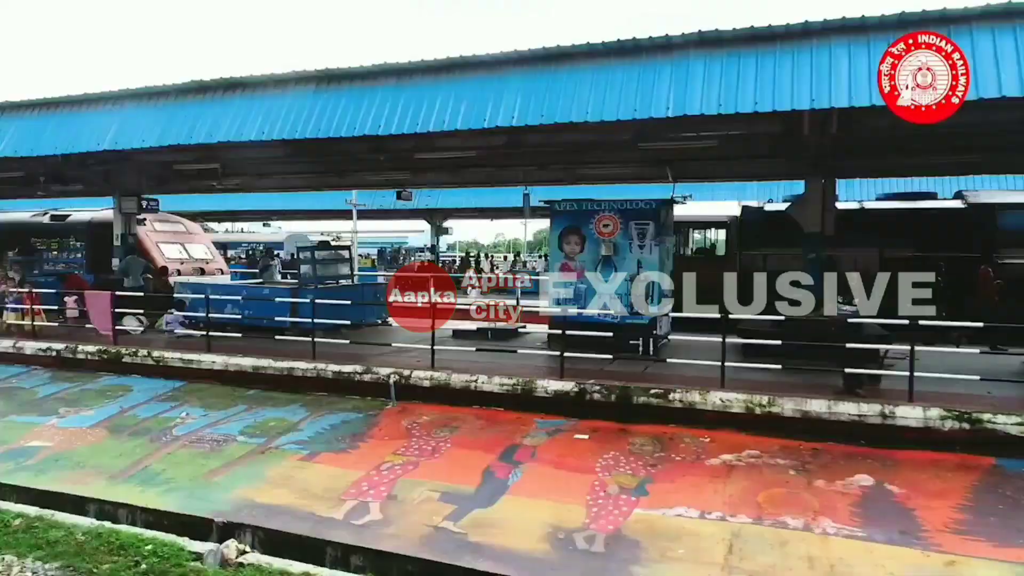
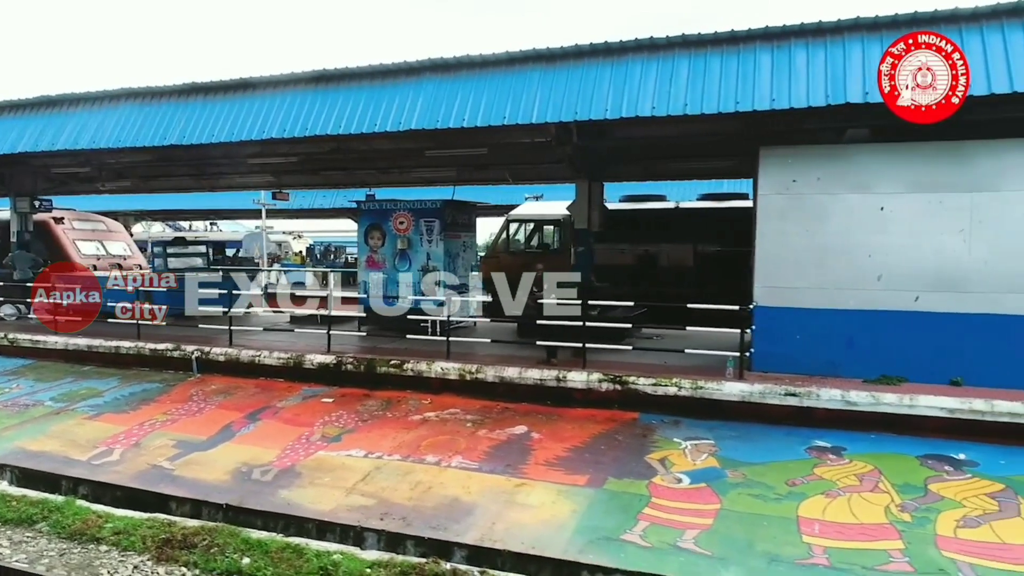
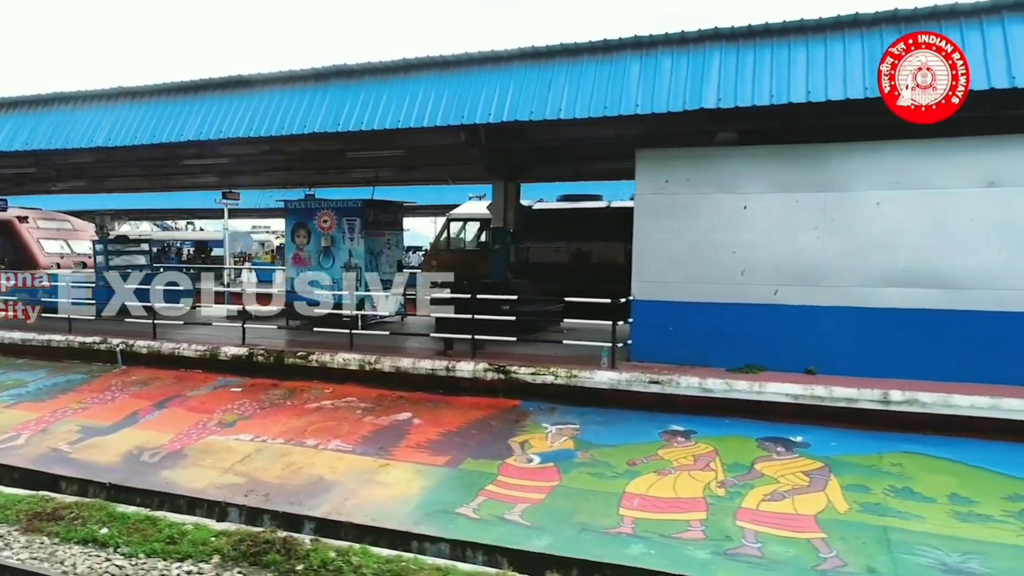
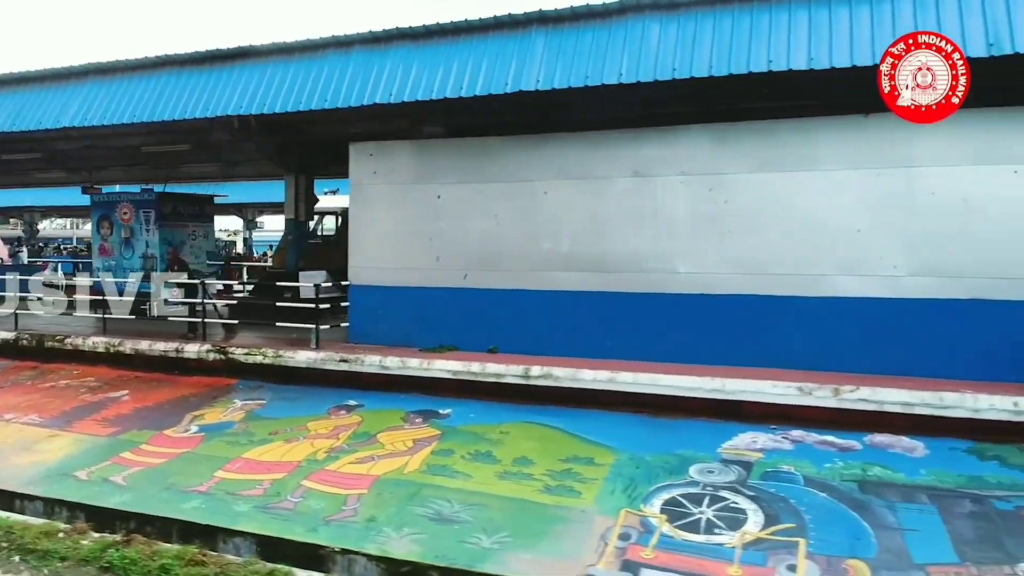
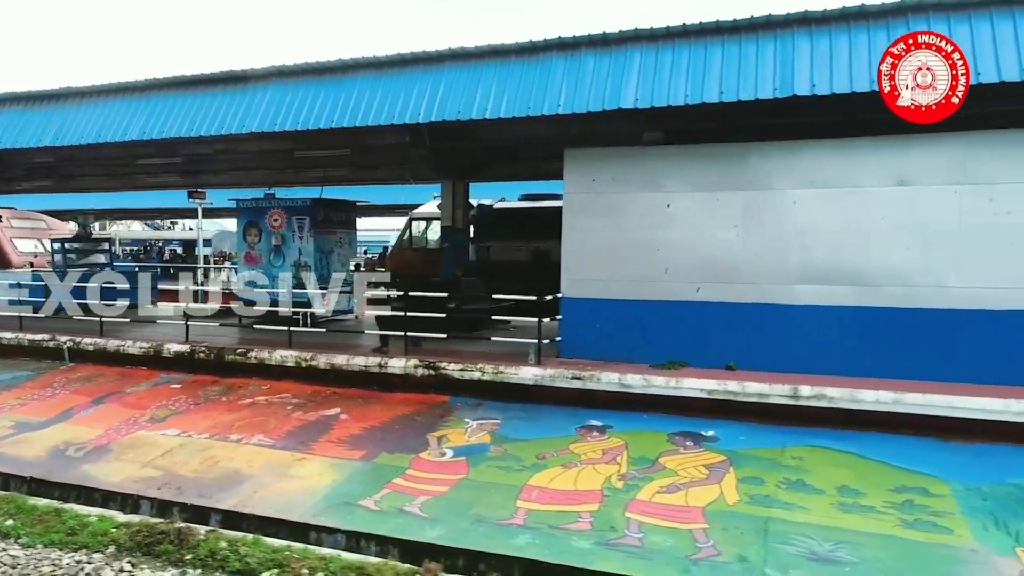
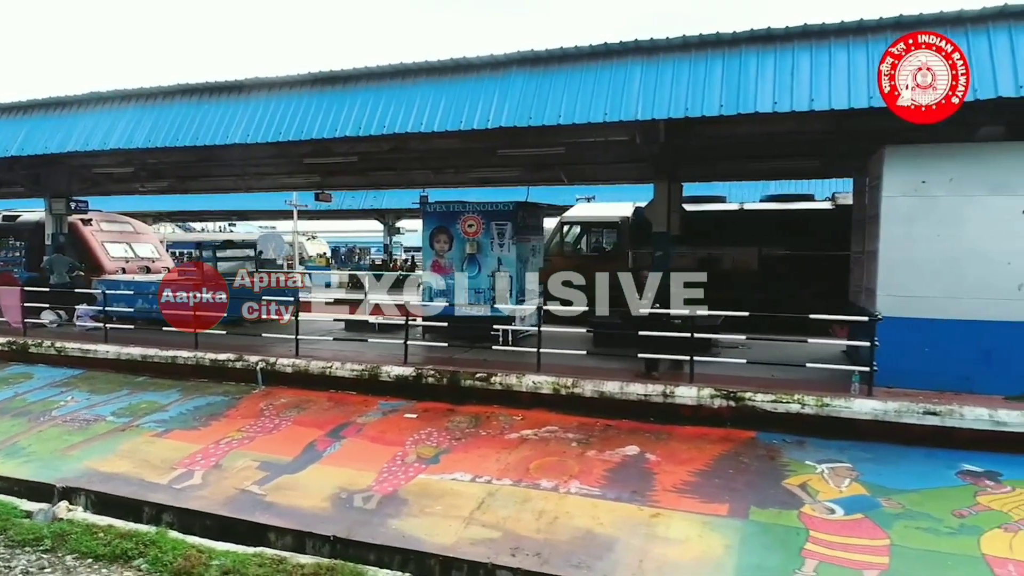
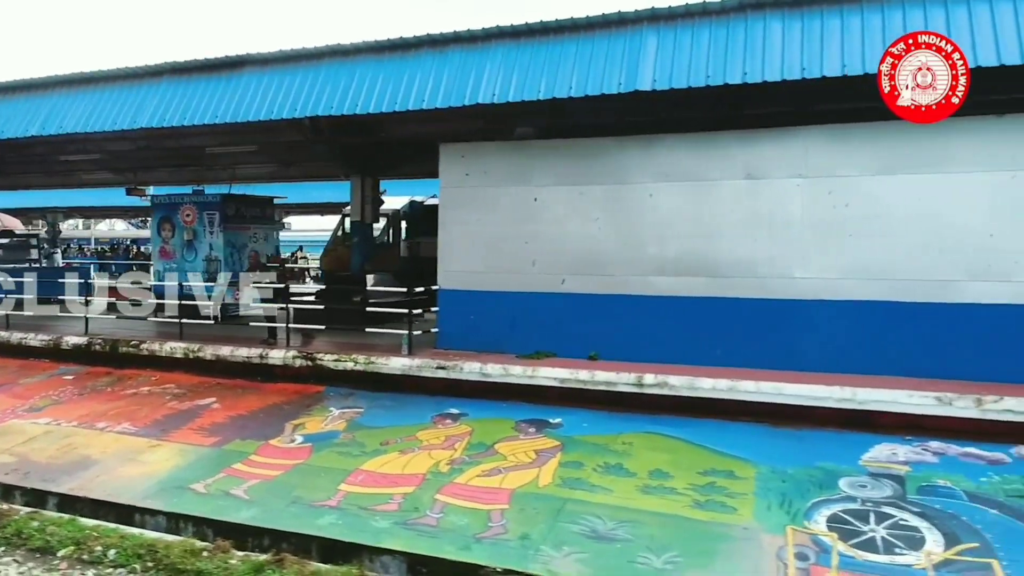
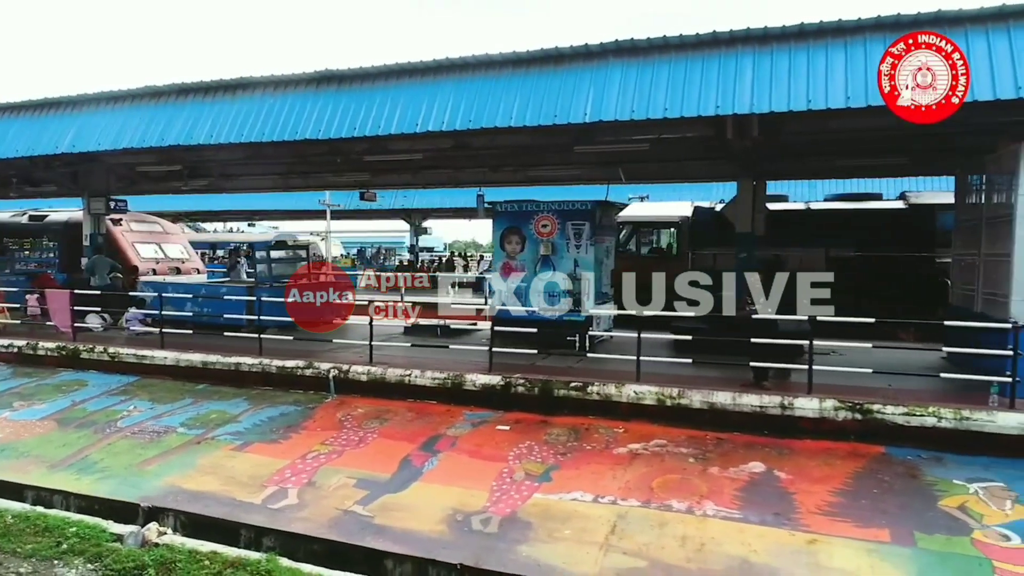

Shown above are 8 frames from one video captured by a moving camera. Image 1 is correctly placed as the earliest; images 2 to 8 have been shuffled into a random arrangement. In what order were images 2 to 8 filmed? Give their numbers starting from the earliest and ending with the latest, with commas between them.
8, 6, 2, 3, 5, 7, 4
